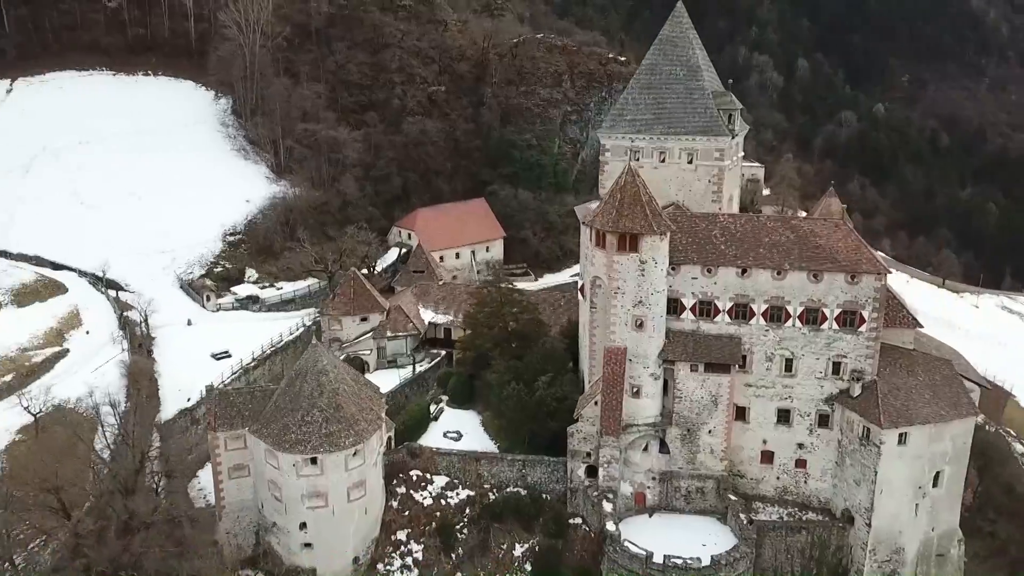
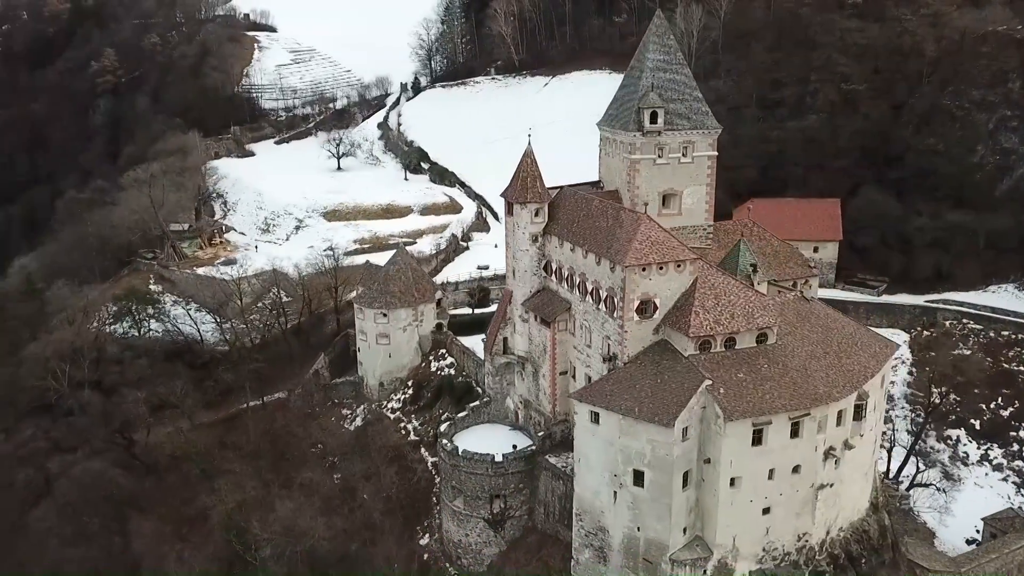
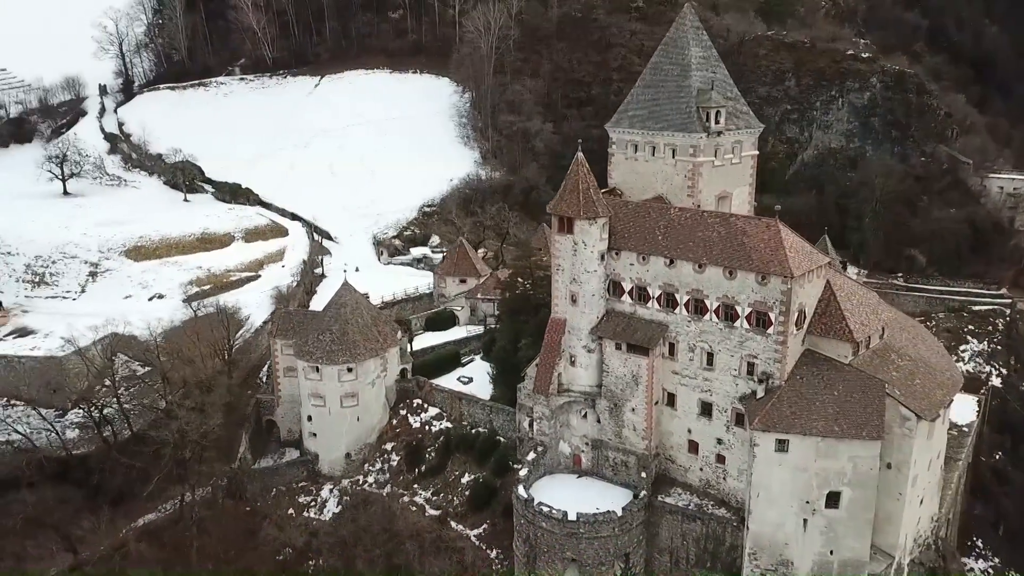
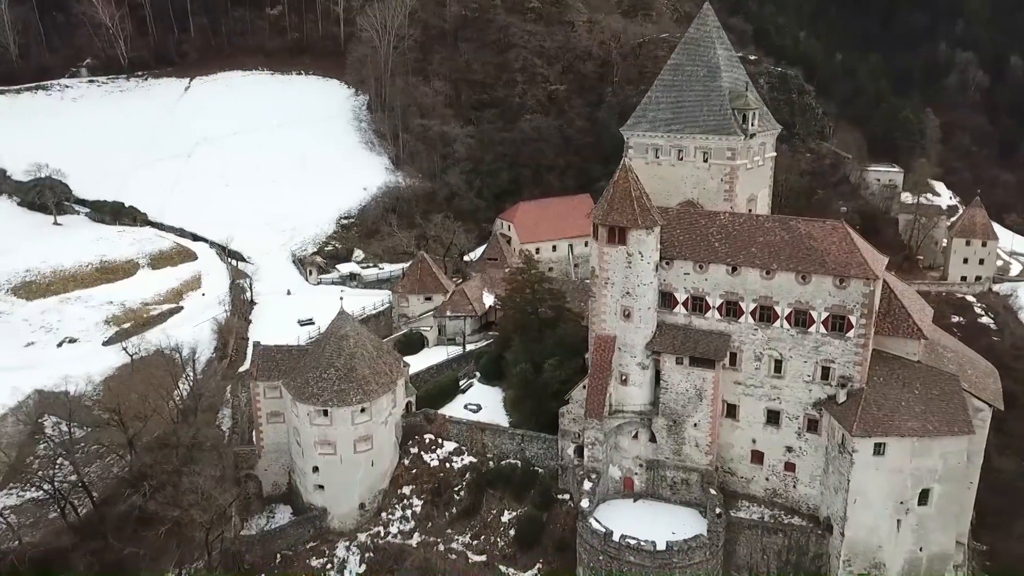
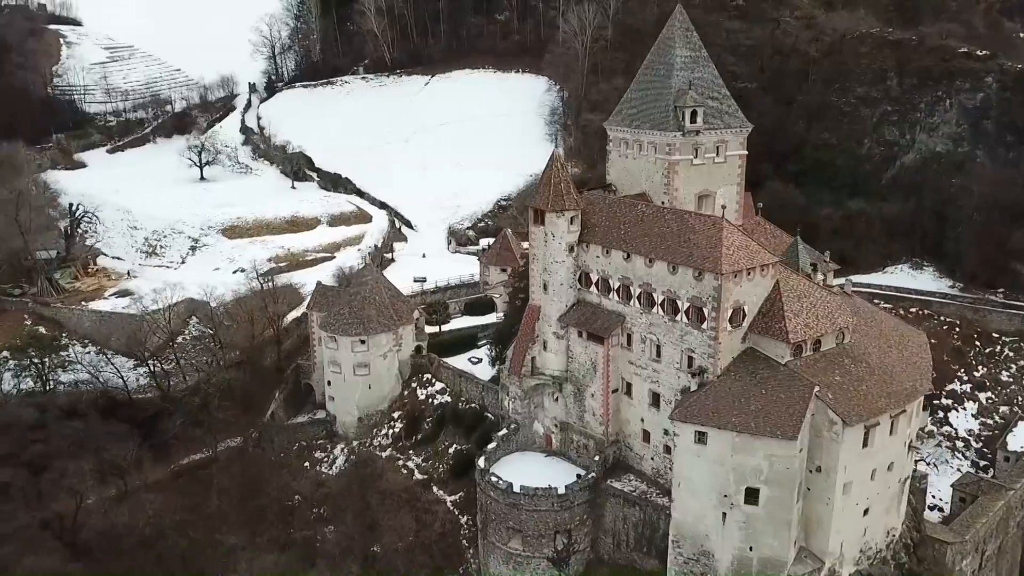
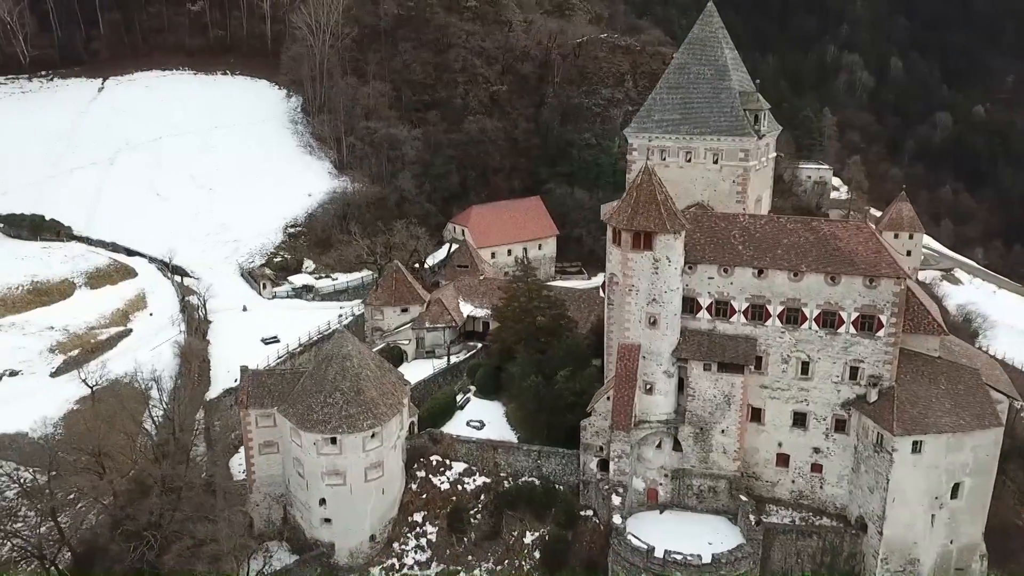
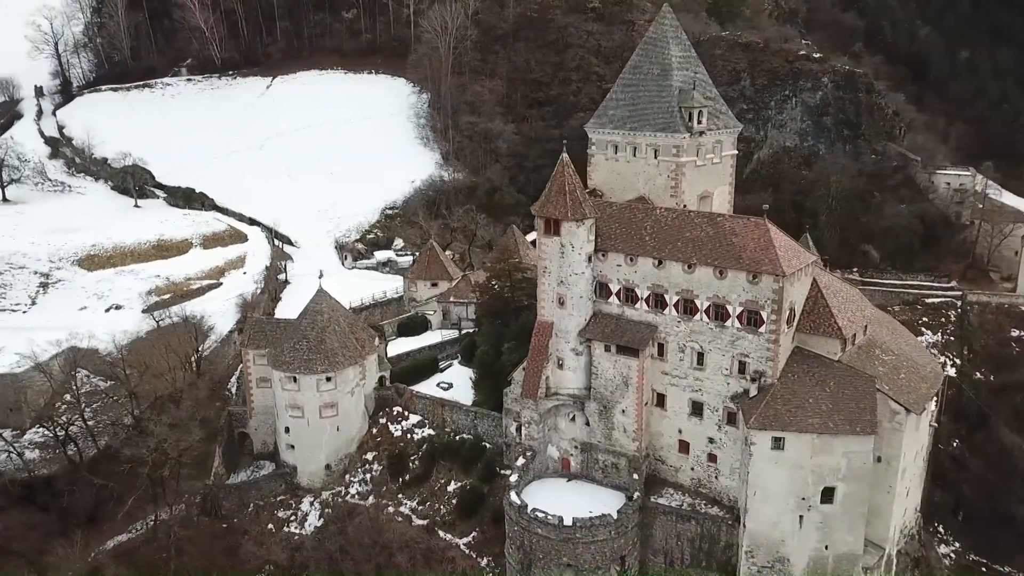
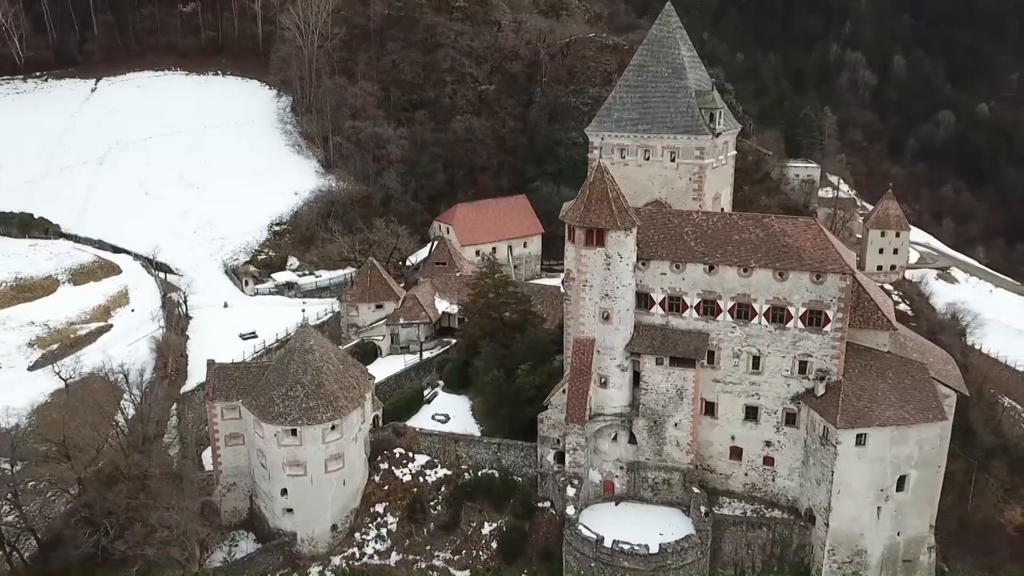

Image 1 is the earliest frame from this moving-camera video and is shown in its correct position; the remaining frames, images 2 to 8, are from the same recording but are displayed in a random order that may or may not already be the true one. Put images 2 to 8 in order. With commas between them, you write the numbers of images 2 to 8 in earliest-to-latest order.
6, 8, 4, 7, 3, 5, 2
